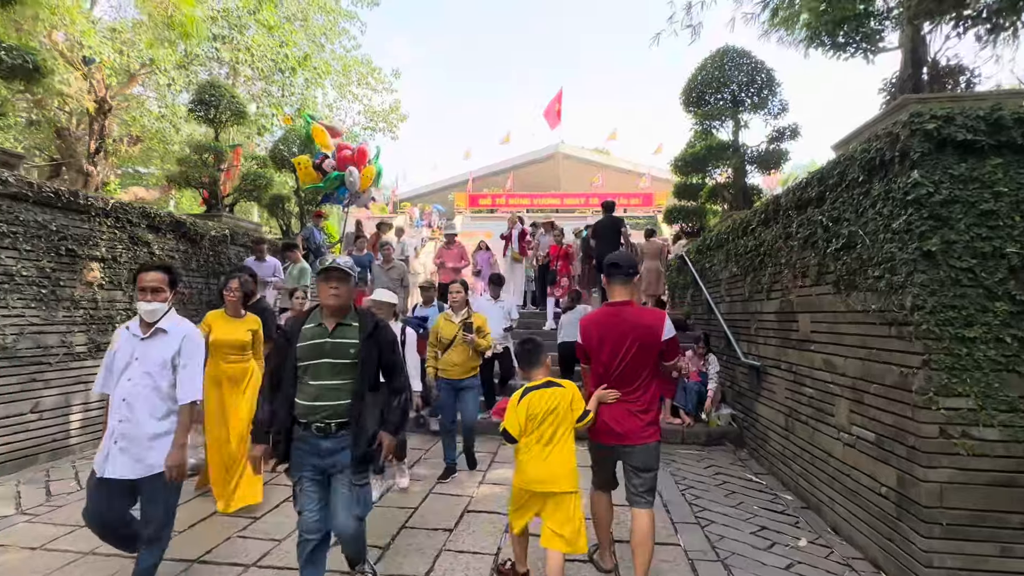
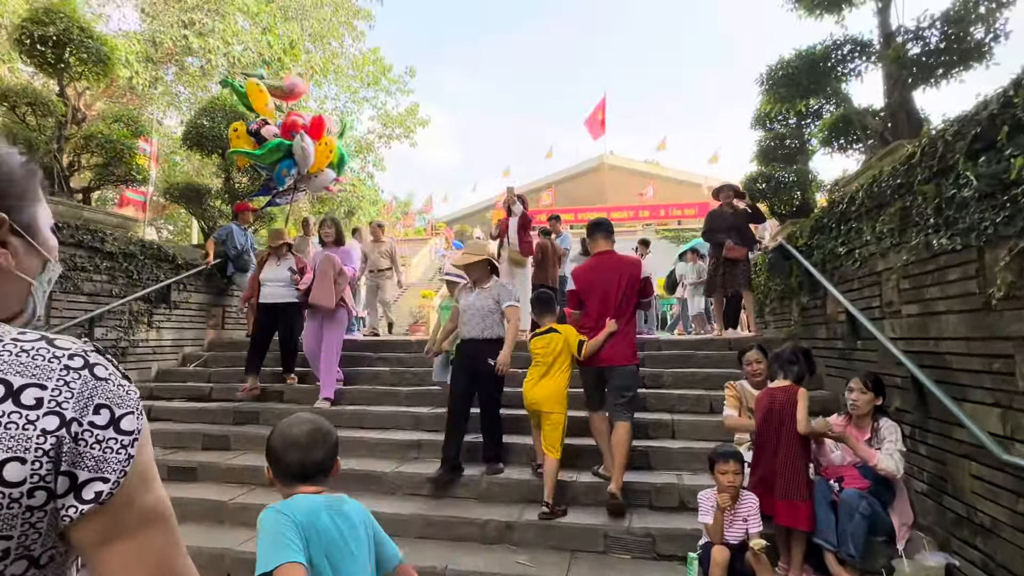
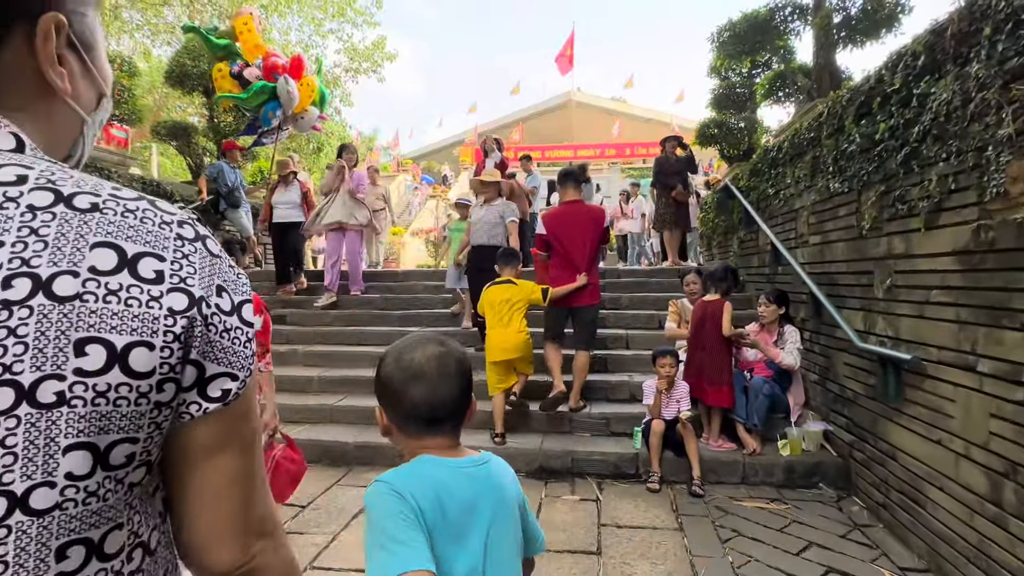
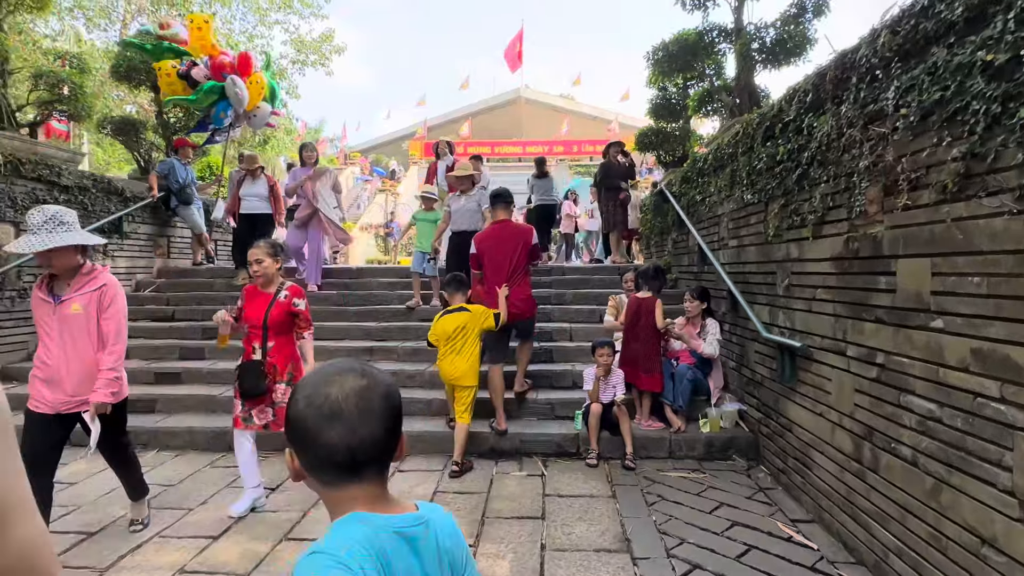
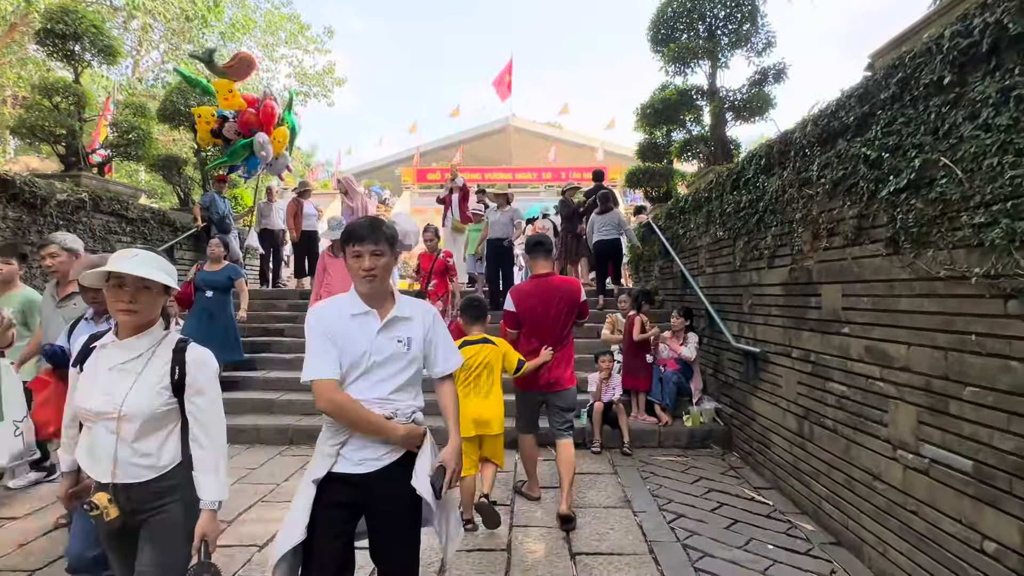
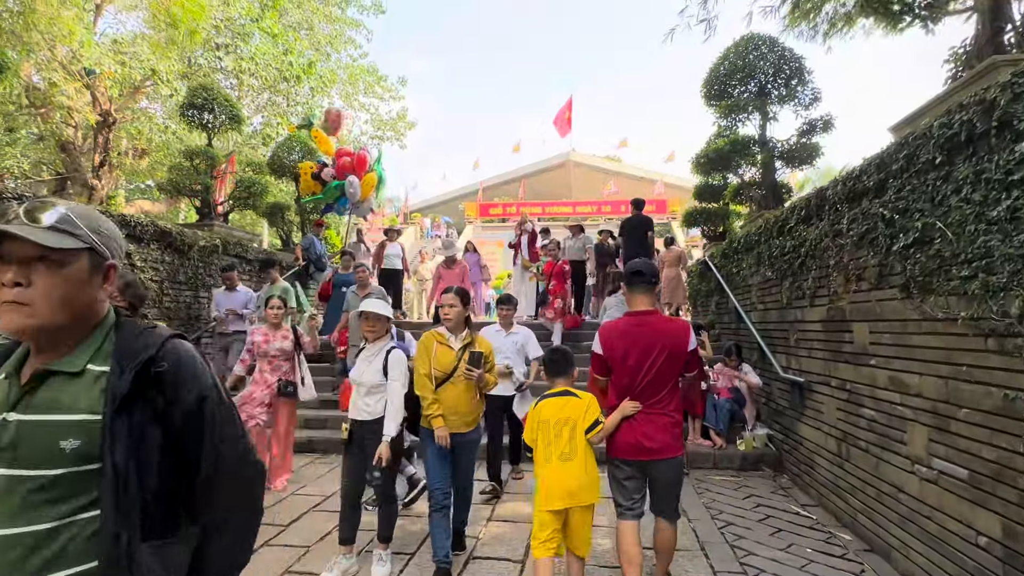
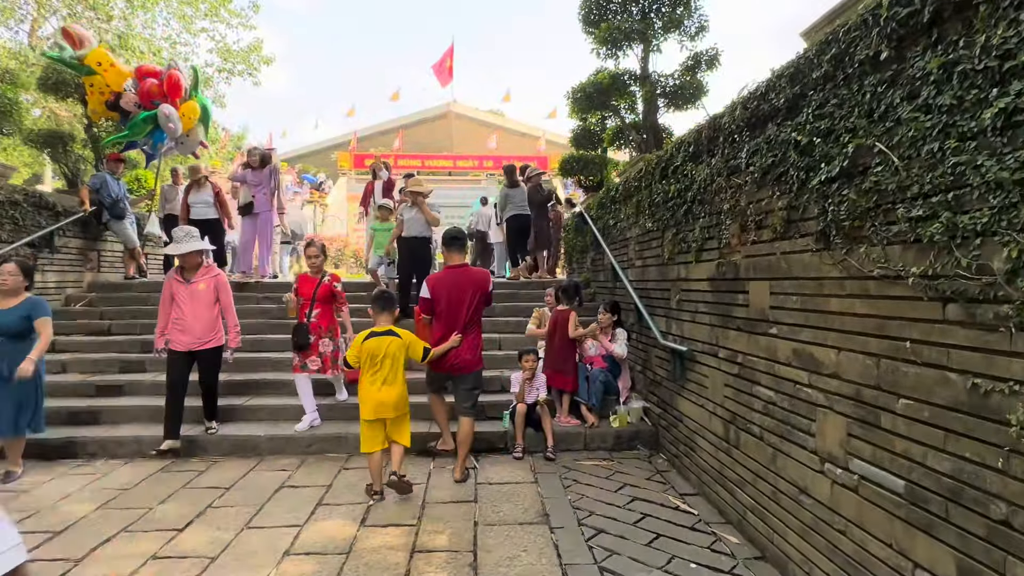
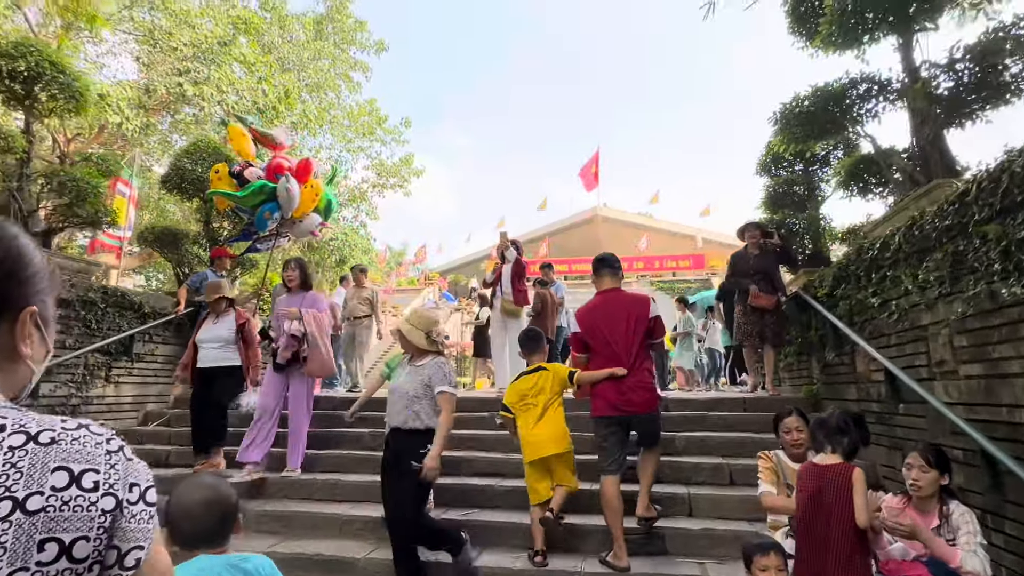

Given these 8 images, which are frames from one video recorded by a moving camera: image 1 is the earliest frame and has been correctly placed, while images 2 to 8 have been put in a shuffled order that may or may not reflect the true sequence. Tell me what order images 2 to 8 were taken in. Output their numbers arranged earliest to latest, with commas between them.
6, 5, 7, 4, 3, 2, 8
